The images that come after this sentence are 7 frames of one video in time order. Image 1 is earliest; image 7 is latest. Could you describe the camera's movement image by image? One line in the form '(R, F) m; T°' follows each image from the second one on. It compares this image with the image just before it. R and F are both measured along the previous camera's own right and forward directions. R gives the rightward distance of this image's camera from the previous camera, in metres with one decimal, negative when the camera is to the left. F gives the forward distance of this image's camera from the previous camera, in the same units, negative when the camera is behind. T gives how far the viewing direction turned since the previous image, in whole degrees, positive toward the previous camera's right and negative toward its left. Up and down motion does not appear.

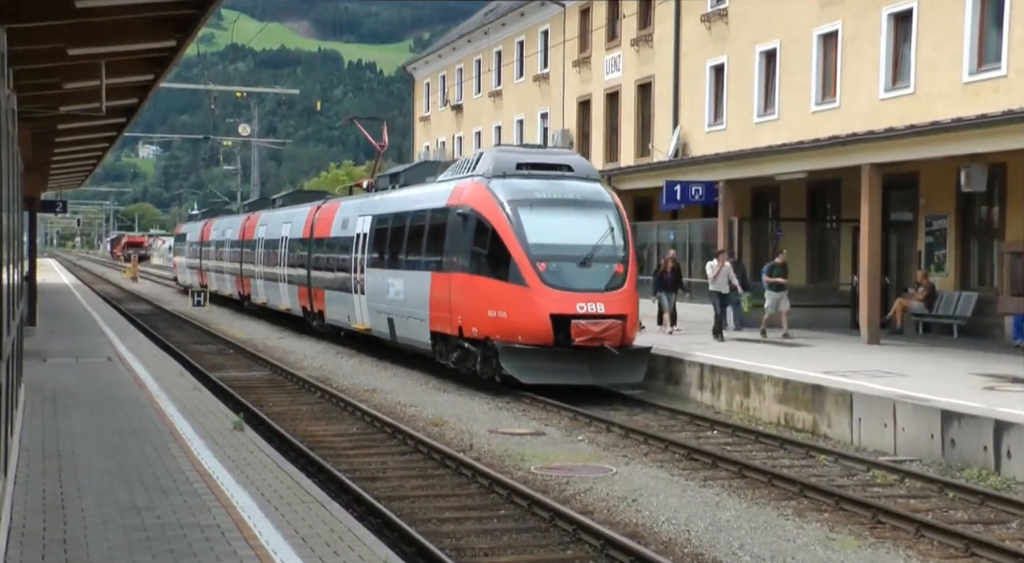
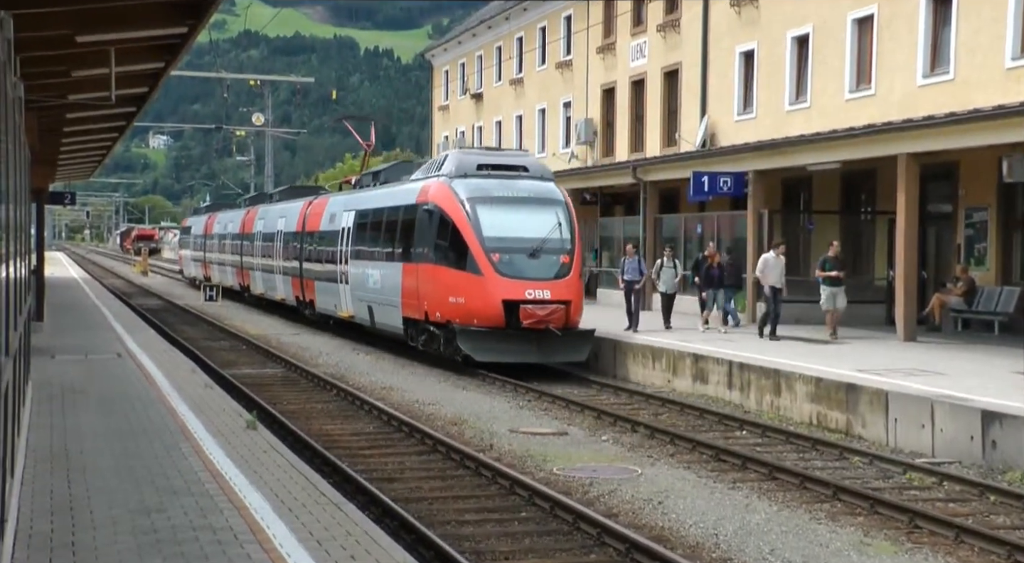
(0.0, +0.7) m; -1°
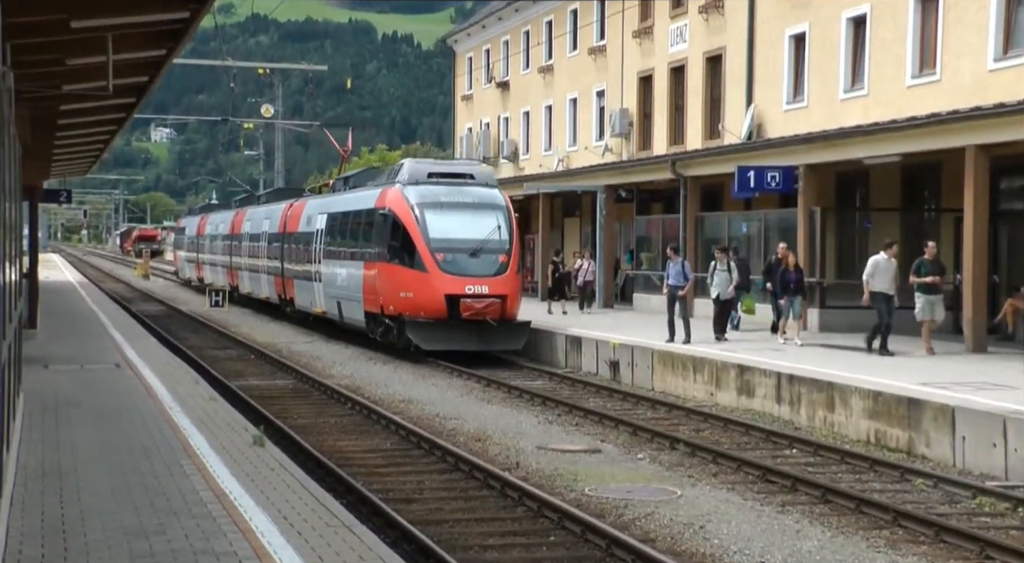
(+0.1, +1.6) m; -2°
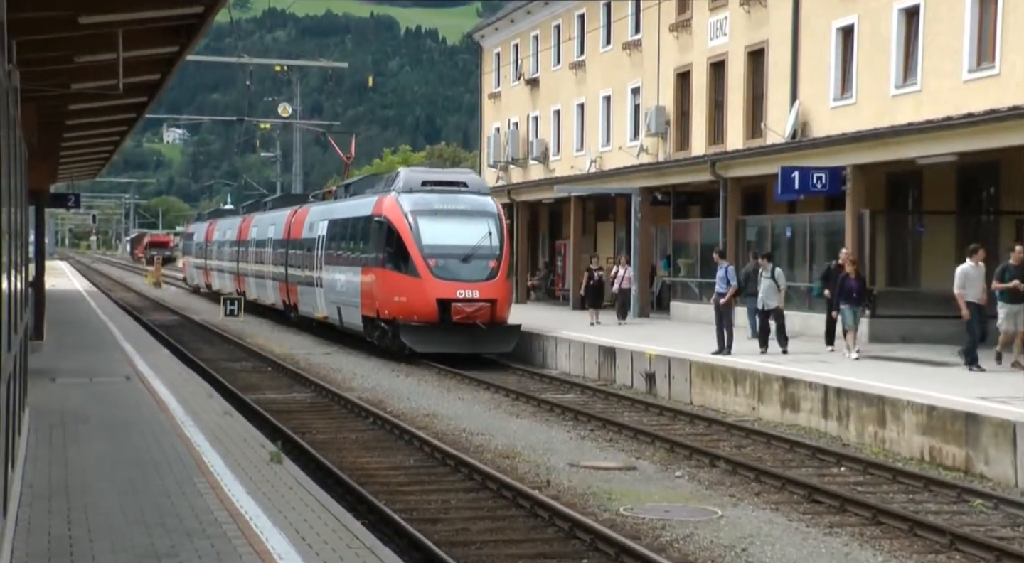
(-0.1, +1.0) m; -1°
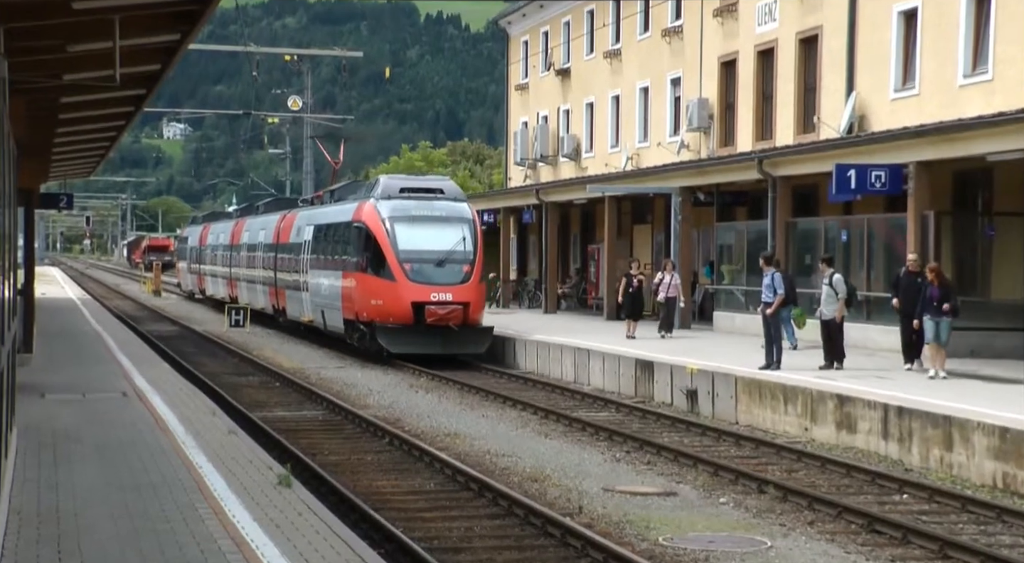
(-0.1, +1.5) m; -1°
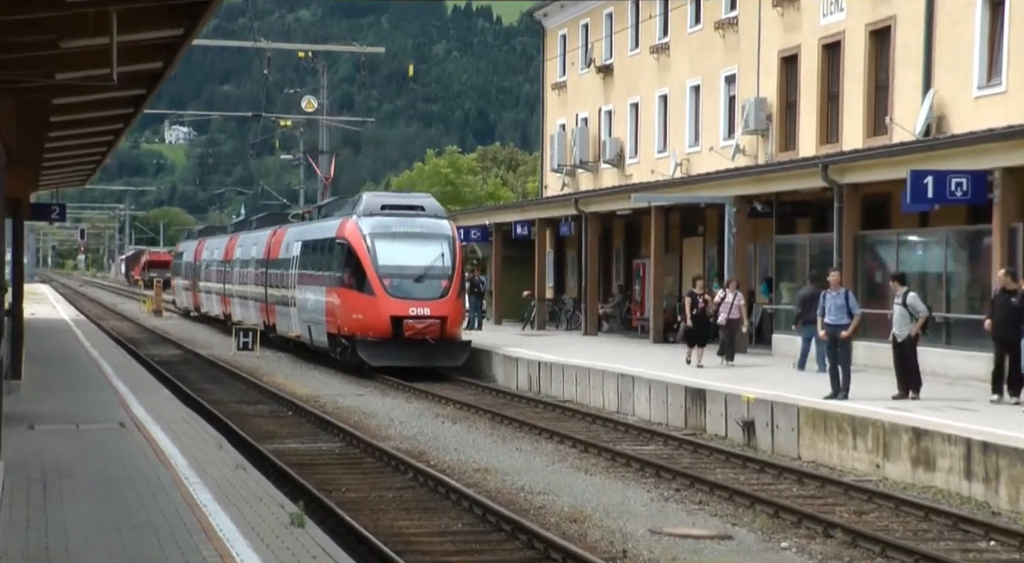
(-0.1, +1.6) m; -1°
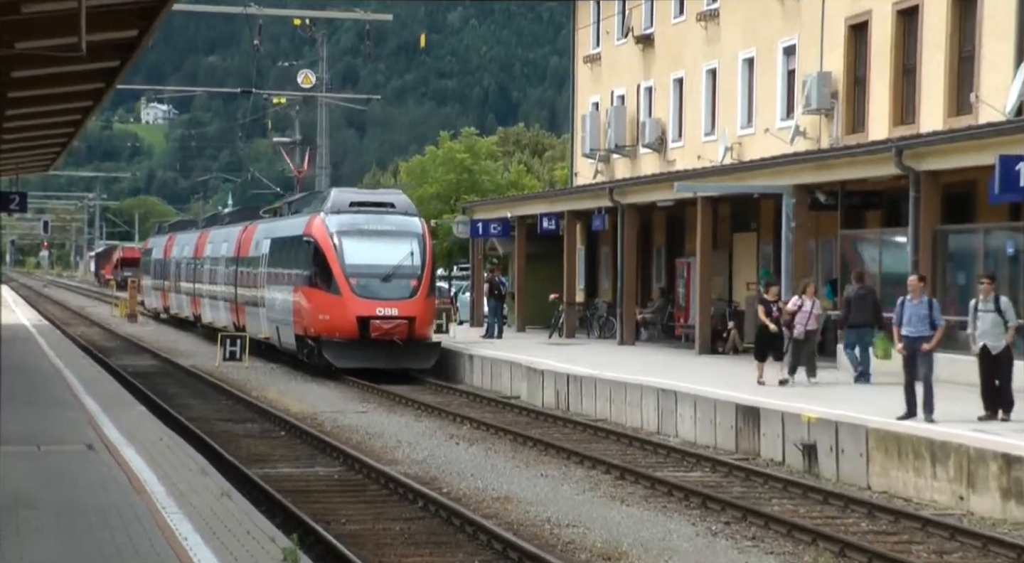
(-0.1, +2.0) m; 0°
